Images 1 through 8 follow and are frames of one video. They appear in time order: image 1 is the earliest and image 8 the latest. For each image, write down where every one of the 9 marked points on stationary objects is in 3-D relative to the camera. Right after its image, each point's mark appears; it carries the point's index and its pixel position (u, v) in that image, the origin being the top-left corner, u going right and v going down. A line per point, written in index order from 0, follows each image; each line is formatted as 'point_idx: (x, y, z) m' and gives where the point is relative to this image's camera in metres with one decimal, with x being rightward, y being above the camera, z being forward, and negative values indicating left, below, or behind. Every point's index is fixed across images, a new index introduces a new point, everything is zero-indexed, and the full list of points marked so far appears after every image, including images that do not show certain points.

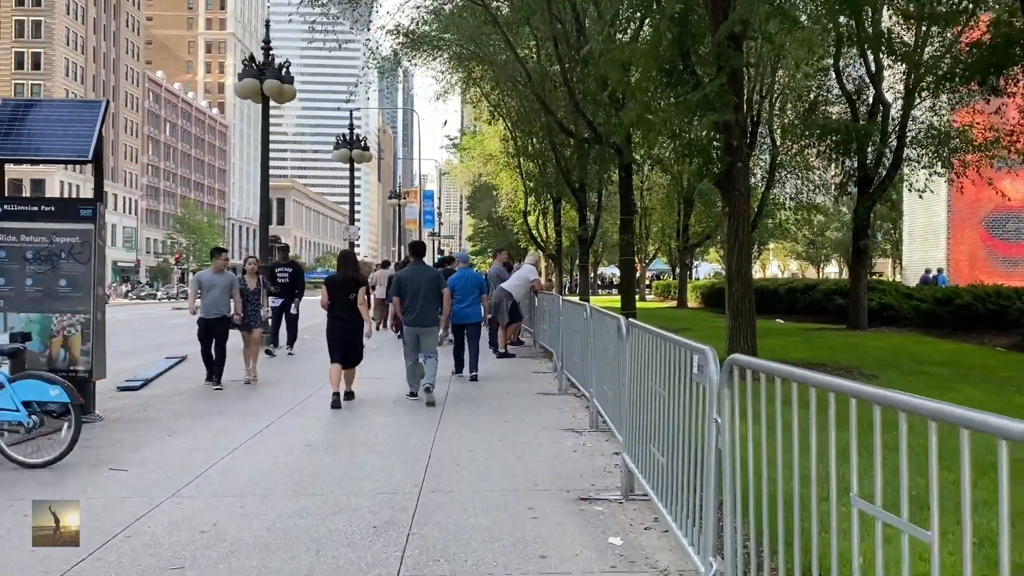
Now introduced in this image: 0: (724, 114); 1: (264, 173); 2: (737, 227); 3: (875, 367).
0: (+2.5, +2.1, +10.3) m
1: (-4.4, +2.1, +15.3) m
2: (+2.8, +0.7, +10.9) m
3: (+4.8, -1.0, +11.5) m
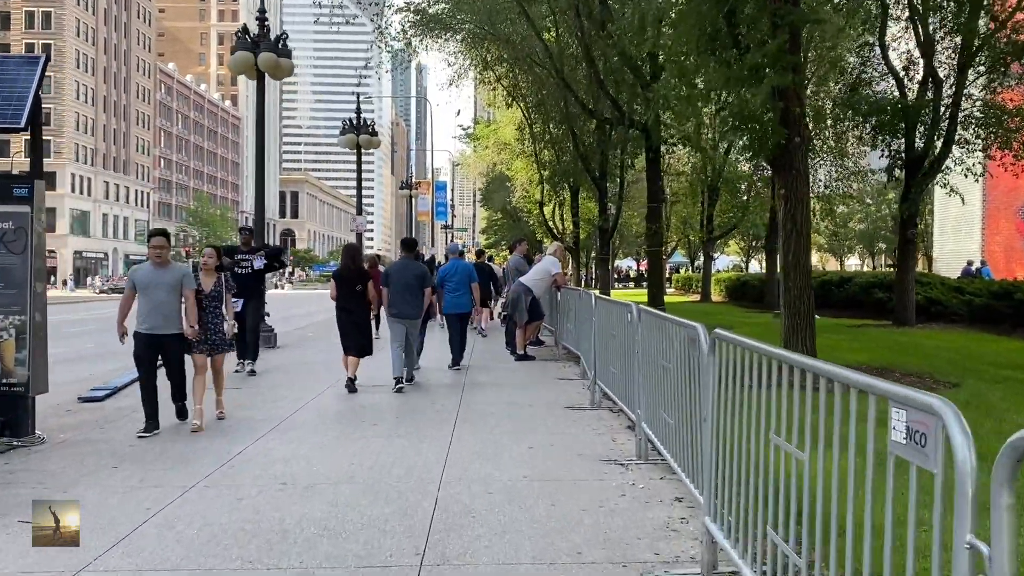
0: (+2.7, +2.1, +8.8) m
1: (-4.1, +2.2, +13.9) m
2: (+3.1, +0.8, +9.5) m
3: (+5.0, -1.0, +10.0) m
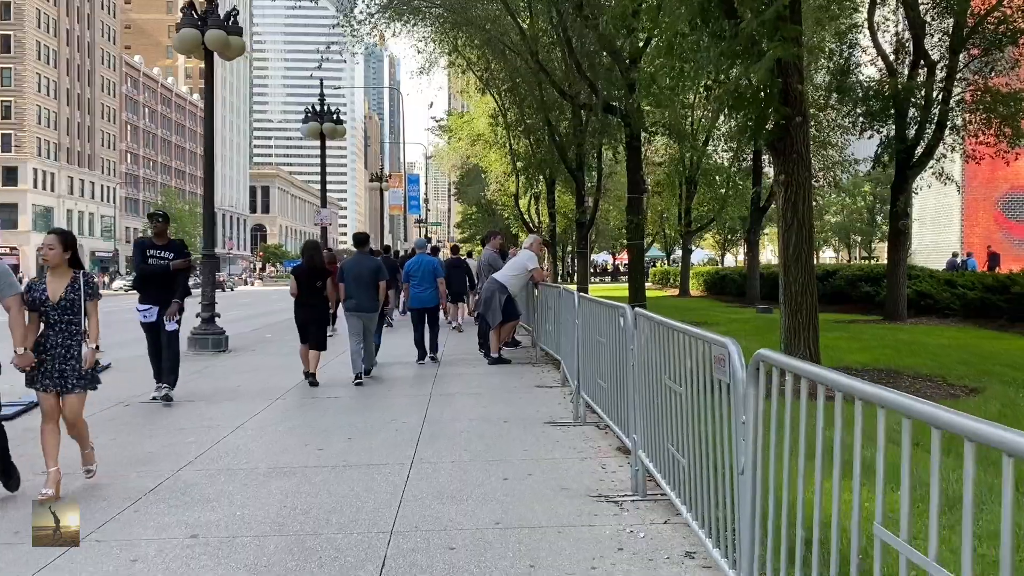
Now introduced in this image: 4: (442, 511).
0: (+2.5, +2.2, +7.9) m
1: (-4.5, +2.2, +12.8) m
2: (+2.8, +0.8, +8.6) m
3: (+4.7, -0.9, +9.2) m
4: (-0.4, -1.1, +4.3) m
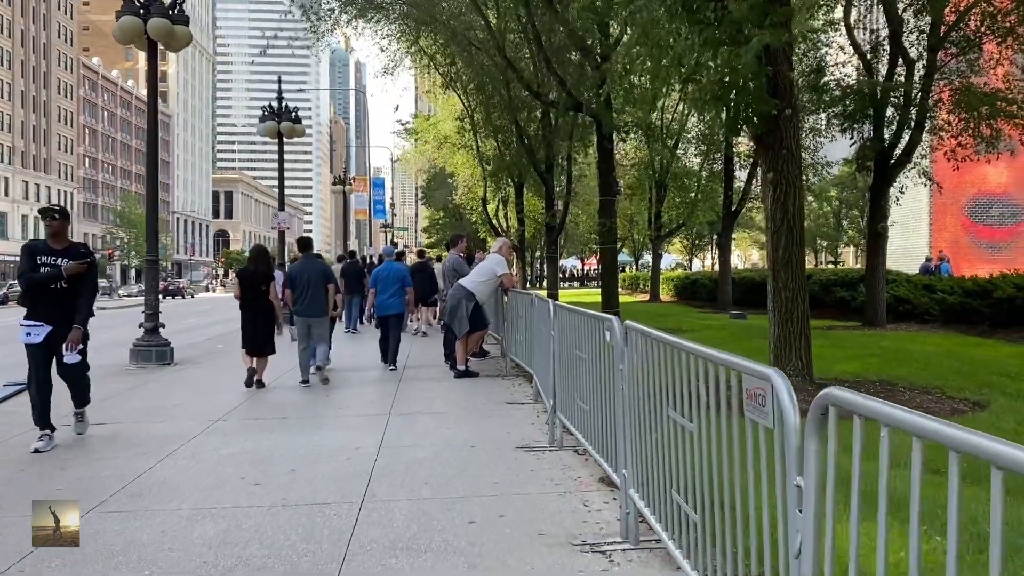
0: (+2.2, +2.1, +7.2) m
1: (-4.9, +2.1, +11.9) m
2: (+2.5, +0.8, +7.9) m
3: (+4.4, -1.0, +8.6) m
4: (-0.5, -1.2, +3.6) m
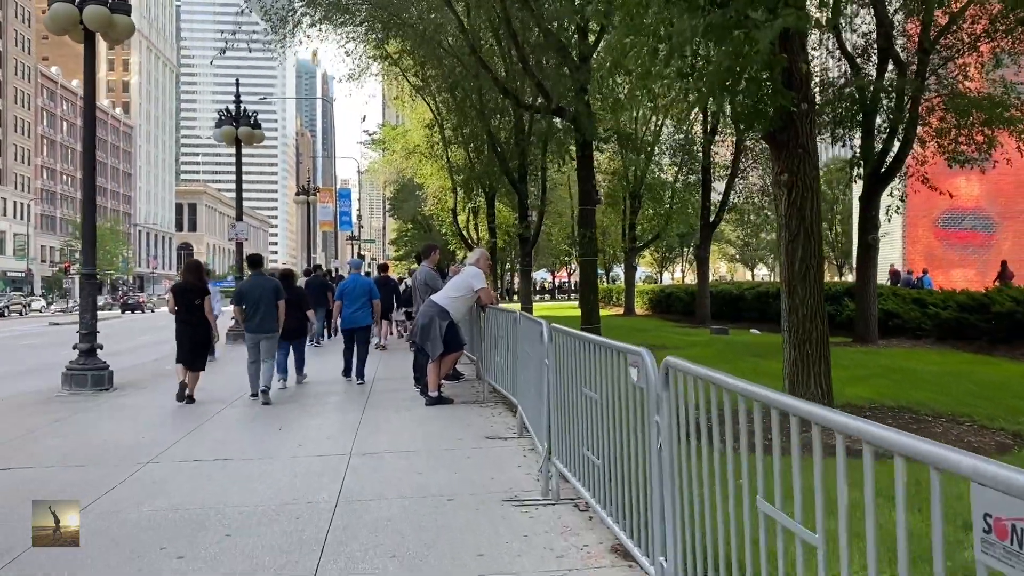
0: (+2.1, +2.0, +6.3) m
1: (-5.2, +1.9, +10.8) m
2: (+2.3, +0.6, +7.0) m
3: (+4.2, -1.1, +7.7) m
4: (-0.5, -1.3, +2.5) m
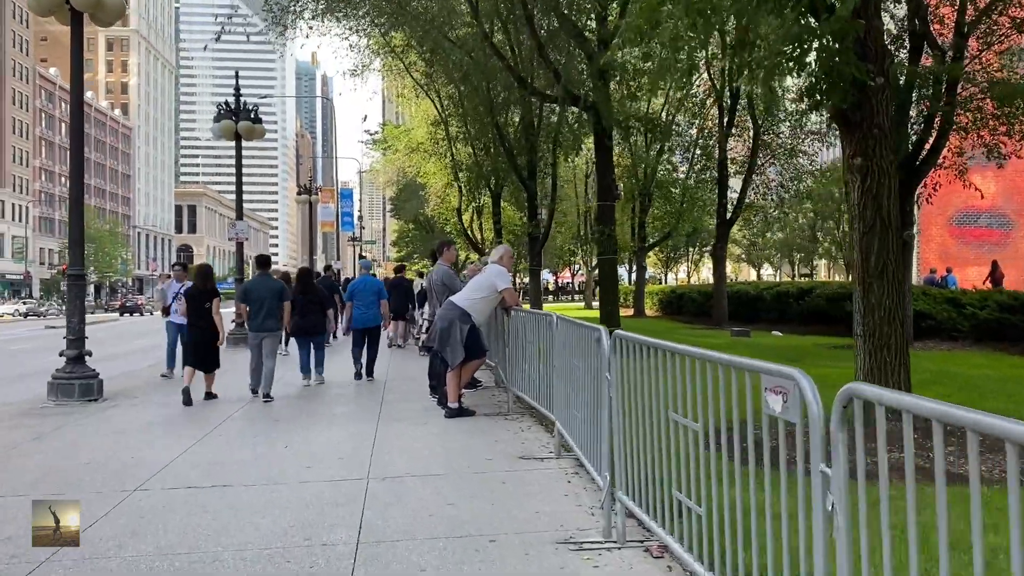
0: (+2.3, +2.0, +5.5) m
1: (-5.0, +1.8, +9.9) m
2: (+2.6, +0.7, +6.2) m
3: (+4.5, -1.1, +6.9) m
4: (-0.2, -1.3, +1.7) m
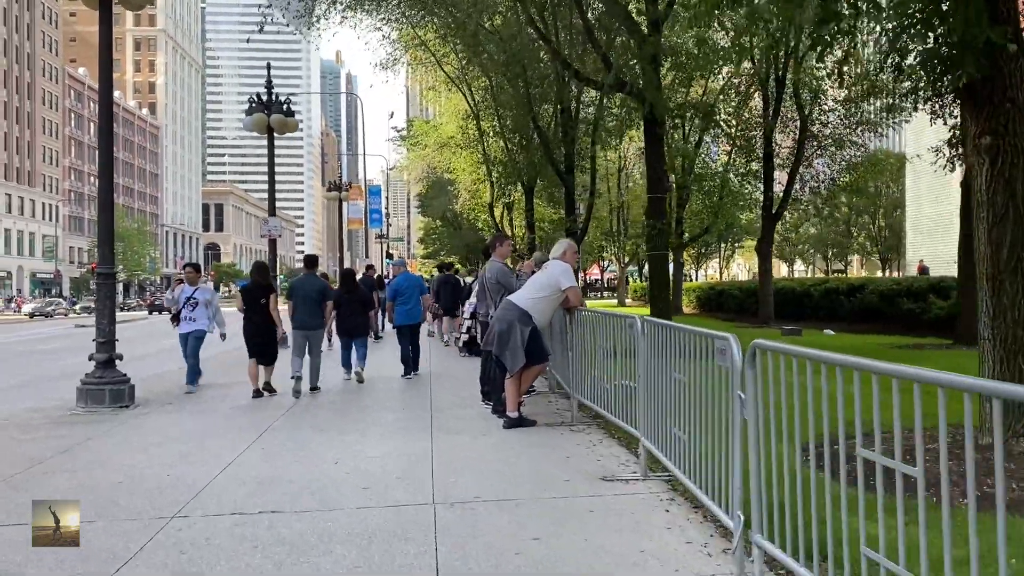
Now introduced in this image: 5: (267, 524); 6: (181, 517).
0: (+2.8, +2.0, +4.7) m
1: (-4.4, +1.8, +9.4) m
2: (+3.1, +0.7, +5.4) m
3: (+5.0, -1.1, +6.1) m
4: (+0.2, -1.3, +1.0) m
5: (-1.3, -1.3, +4.7) m
6: (-1.8, -1.3, +4.8) m
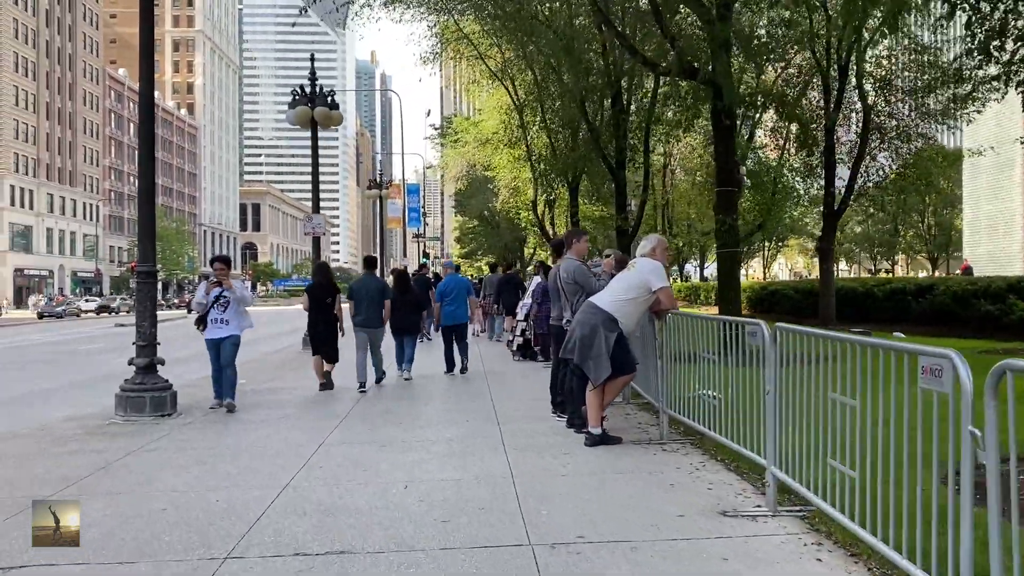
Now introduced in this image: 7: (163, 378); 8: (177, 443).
0: (+3.3, +2.0, +3.8) m
1: (-3.7, +1.9, +8.7) m
2: (+3.6, +0.7, +4.5) m
3: (+5.6, -1.1, +5.1) m
4: (+0.6, -1.3, +0.2) m
5: (-0.8, -1.3, +4.0) m
6: (-1.3, -1.3, +4.1) m
7: (-3.5, -0.9, +8.8) m
8: (-2.8, -1.3, +7.2) m
